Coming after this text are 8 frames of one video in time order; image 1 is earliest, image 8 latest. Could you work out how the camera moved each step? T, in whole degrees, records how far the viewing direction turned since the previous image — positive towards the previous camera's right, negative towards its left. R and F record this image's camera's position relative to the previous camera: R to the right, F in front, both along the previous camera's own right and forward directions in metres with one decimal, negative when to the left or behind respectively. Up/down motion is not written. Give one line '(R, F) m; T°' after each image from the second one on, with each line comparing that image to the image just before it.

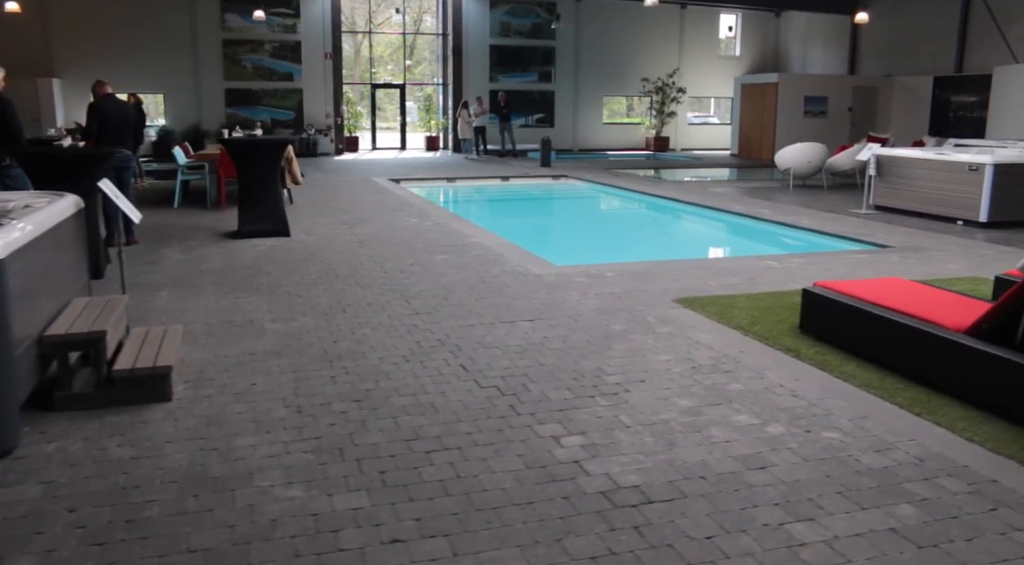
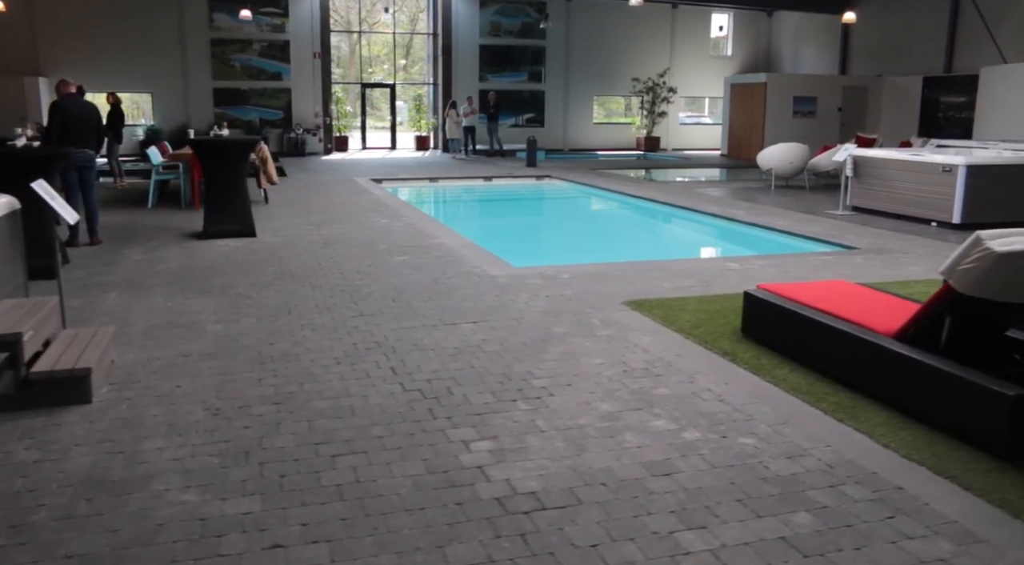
(+0.4, 0.0) m; 0°
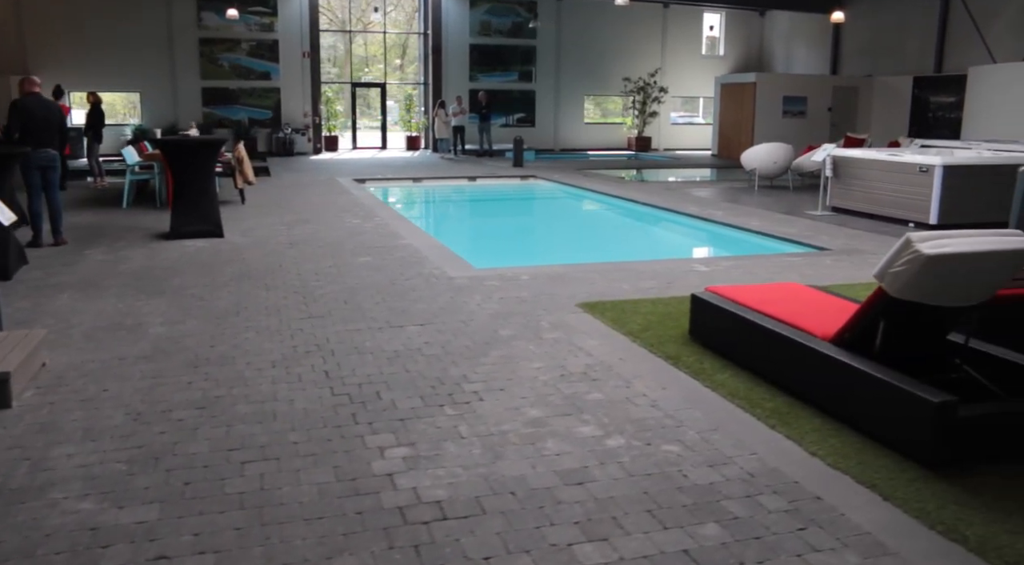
(+0.3, +0.1) m; 0°
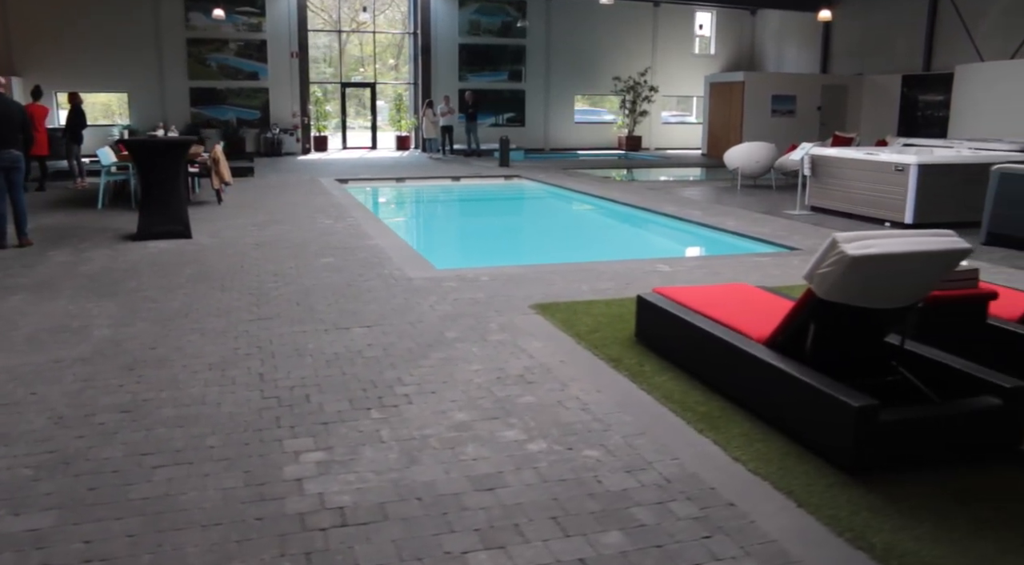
(+0.3, +0.1) m; 0°
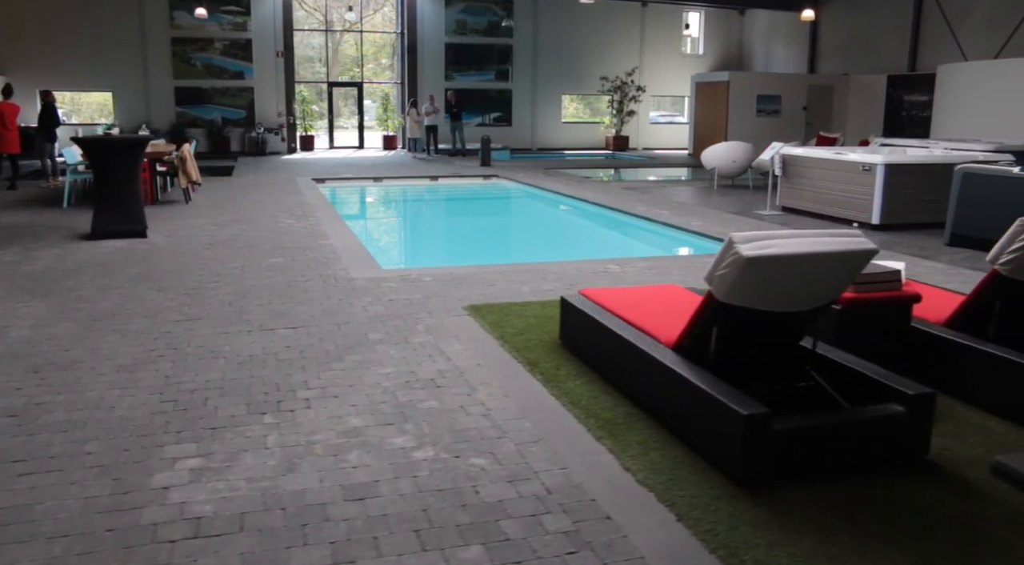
(+0.4, +0.1) m; 0°
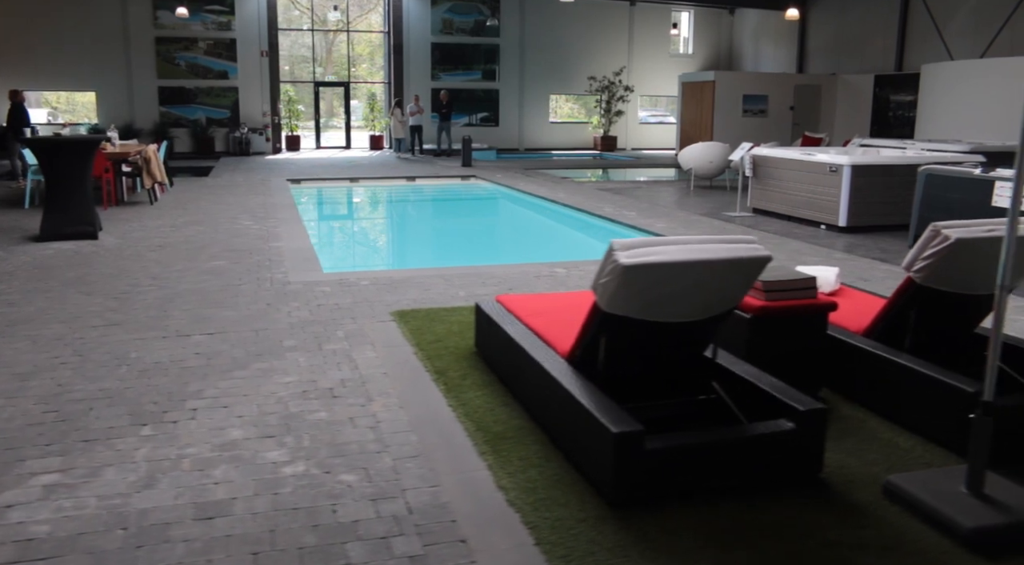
(+0.5, +0.1) m; 0°
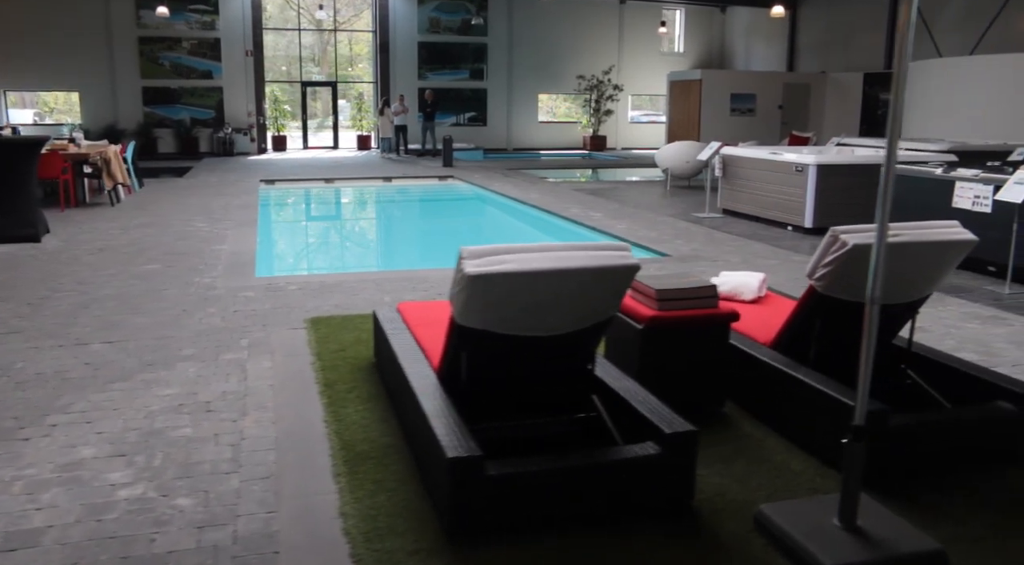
(+0.5, +0.2) m; -1°
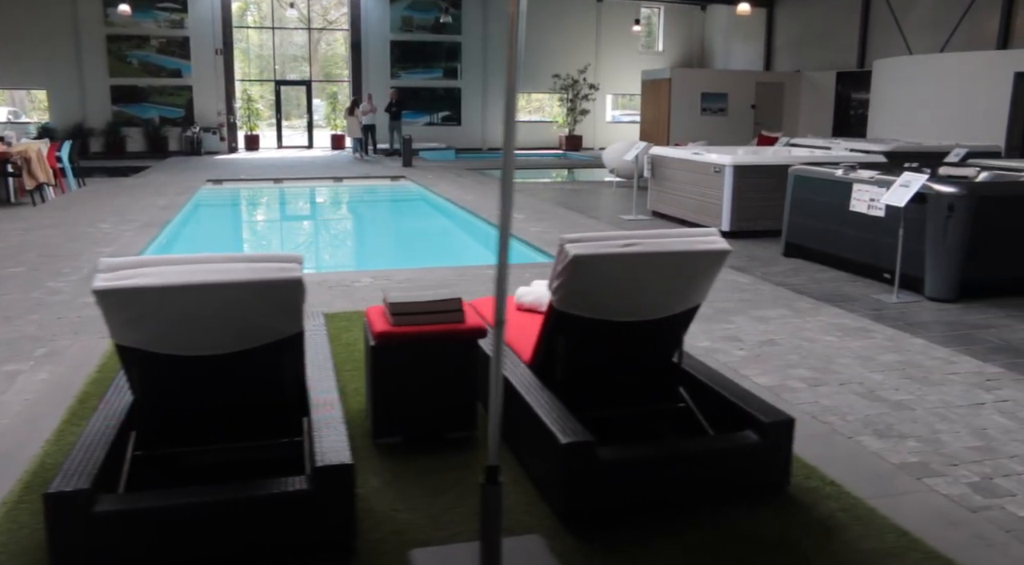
(+1.0, +0.3) m; -1°
